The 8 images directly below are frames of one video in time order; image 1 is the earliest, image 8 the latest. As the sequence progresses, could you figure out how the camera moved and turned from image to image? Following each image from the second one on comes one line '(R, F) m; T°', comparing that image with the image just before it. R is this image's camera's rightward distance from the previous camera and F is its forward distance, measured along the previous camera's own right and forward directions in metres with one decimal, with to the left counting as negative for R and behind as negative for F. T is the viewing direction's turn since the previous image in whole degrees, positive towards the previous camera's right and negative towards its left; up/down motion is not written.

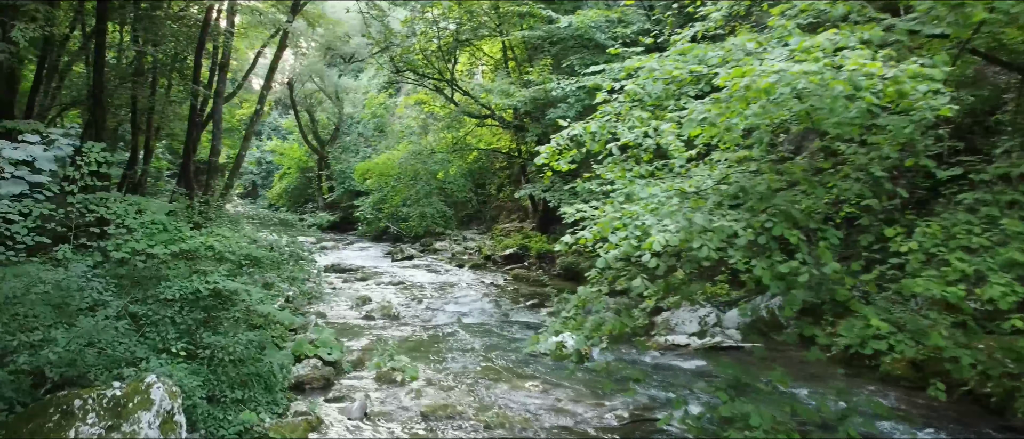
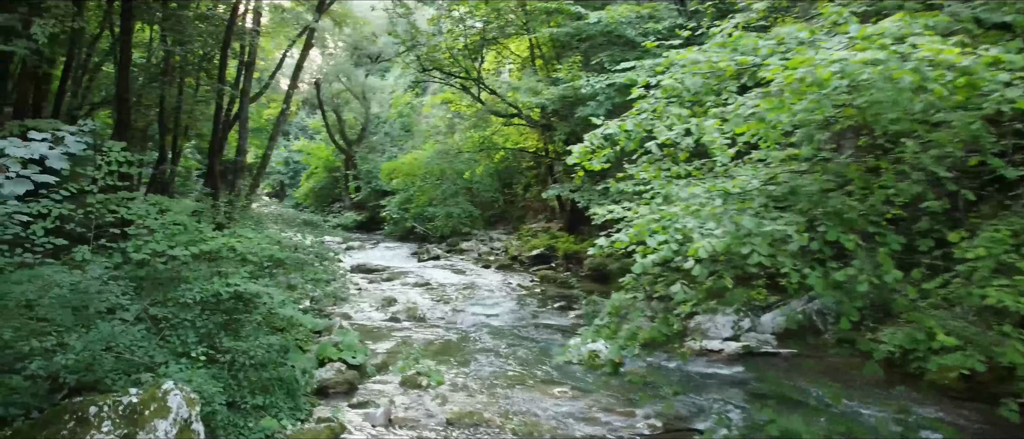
(0.0, +0.3) m; -3°
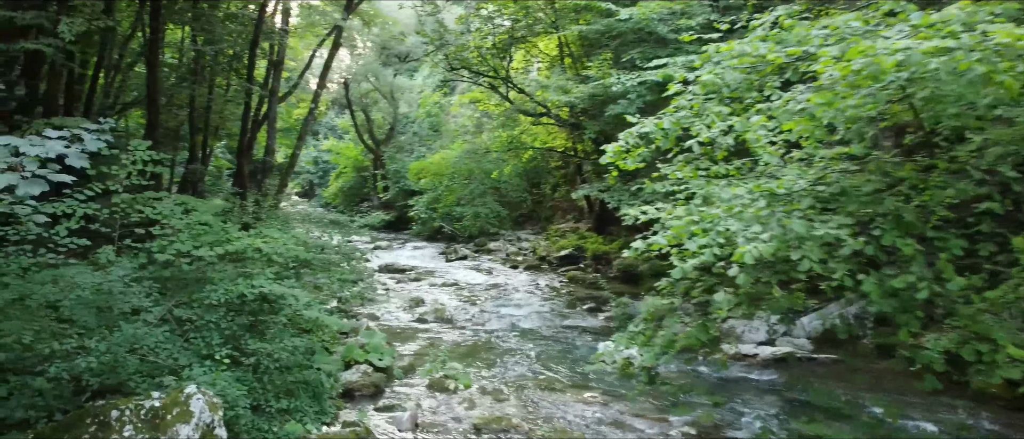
(0.0, +0.2) m; -3°
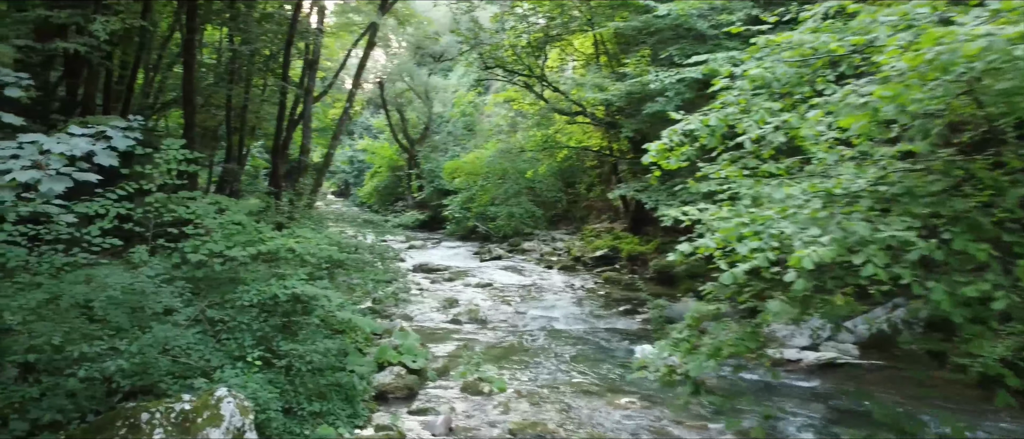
(0.0, +0.2) m; -4°
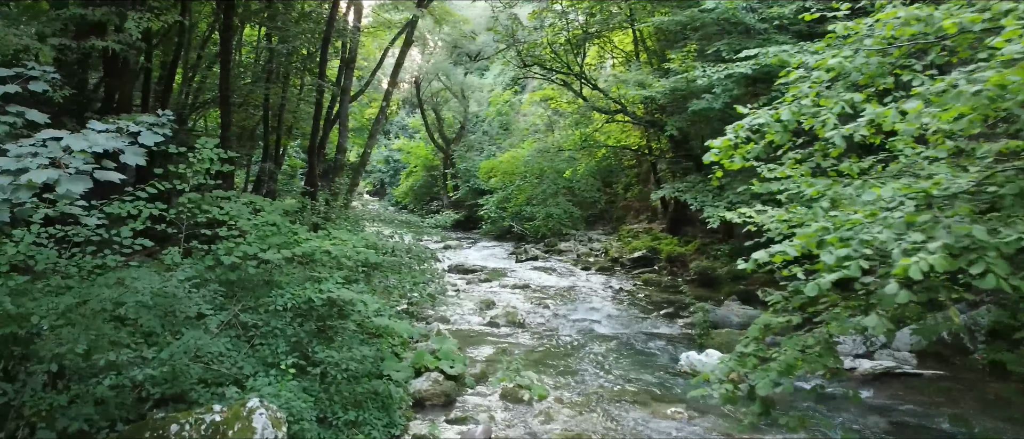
(-0.1, +0.3) m; -4°
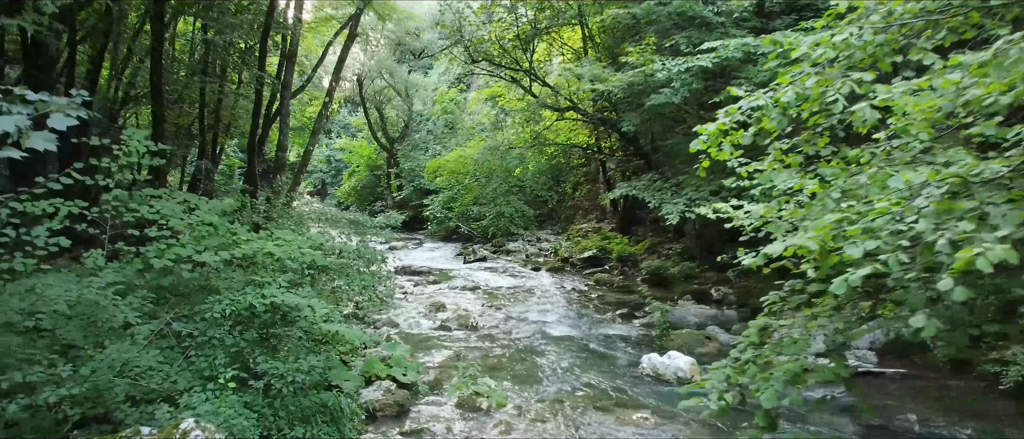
(-0.2, +0.2) m; +6°
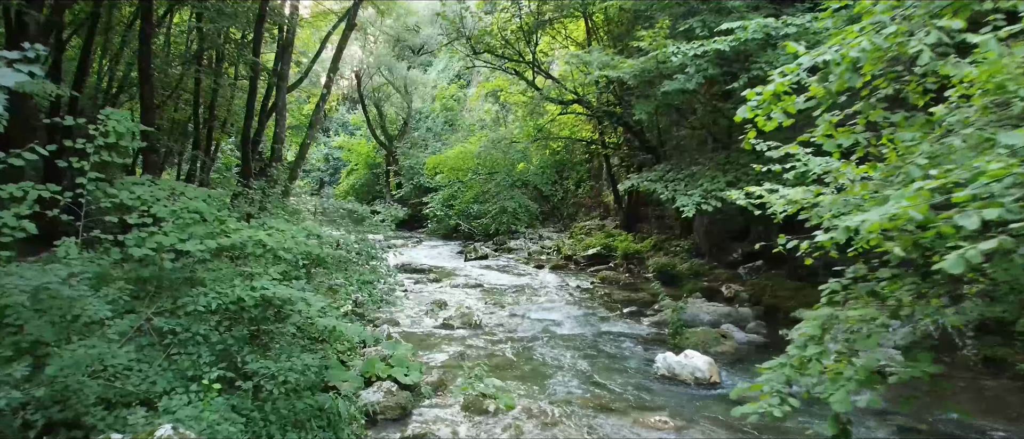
(-0.1, +0.4) m; 0°
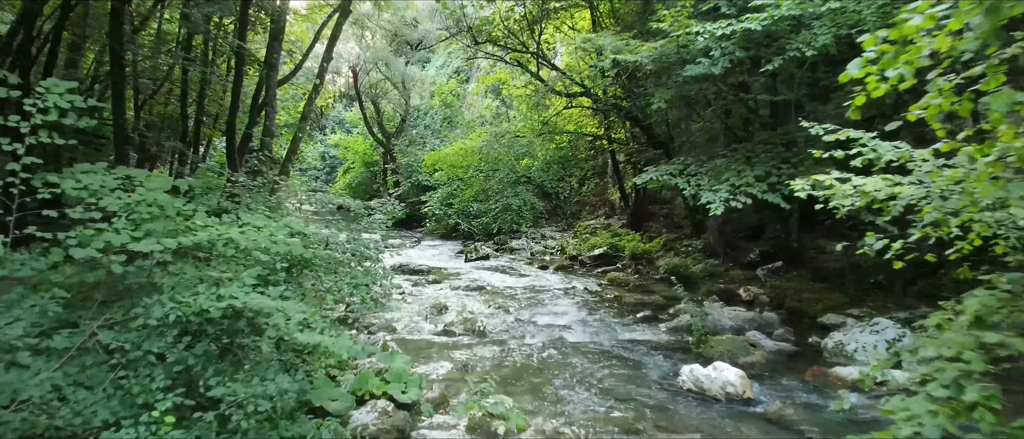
(-0.1, +0.7) m; 0°
